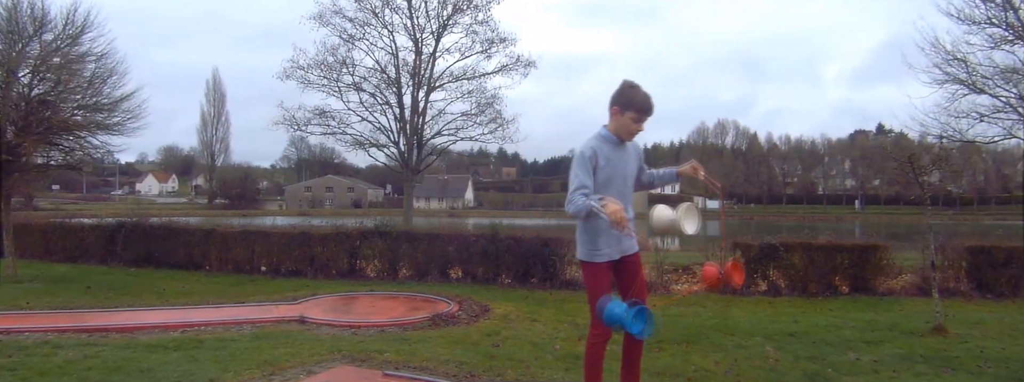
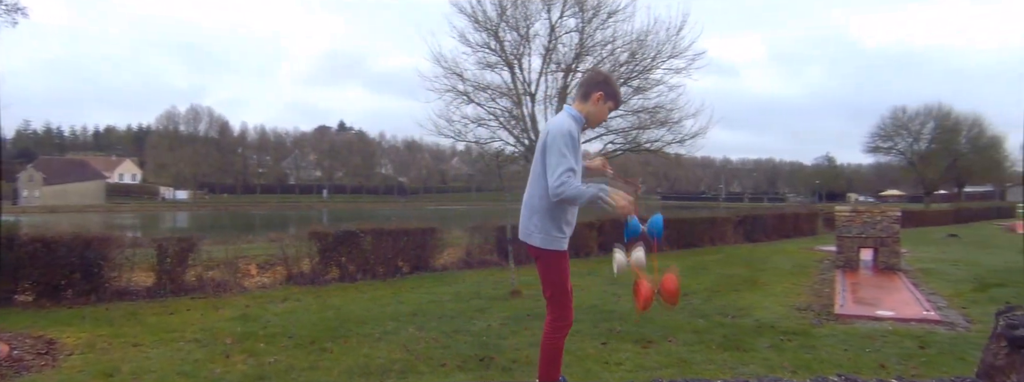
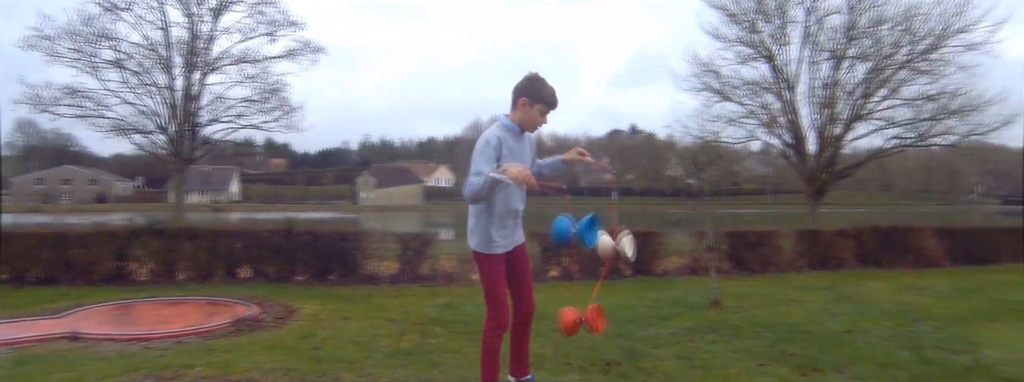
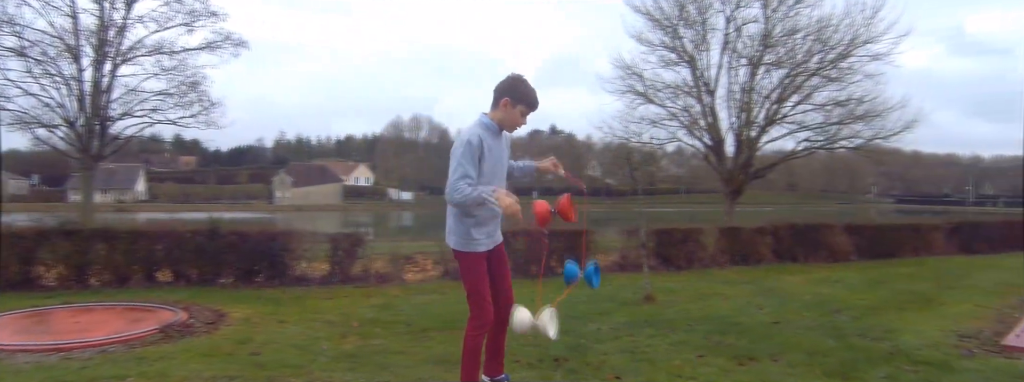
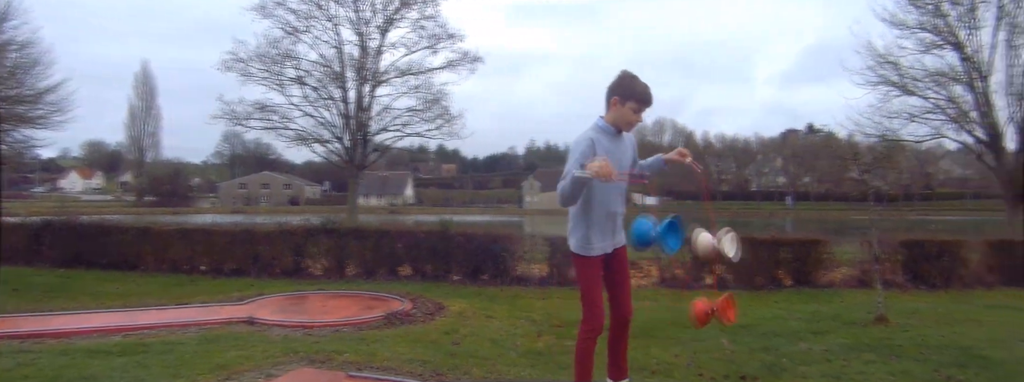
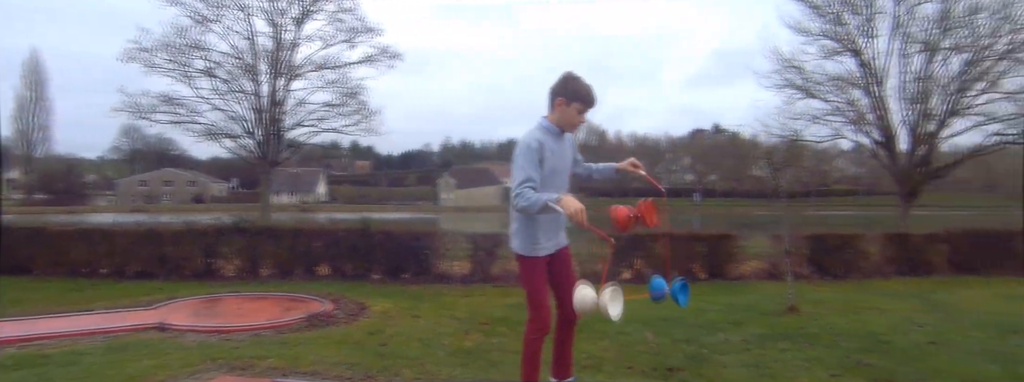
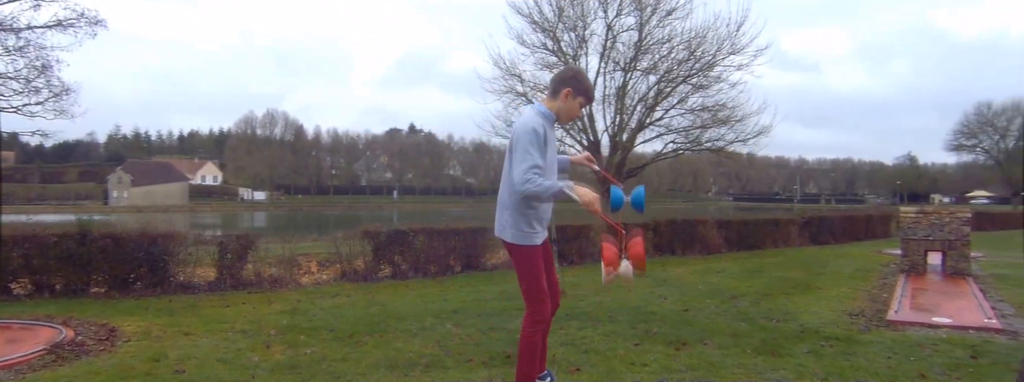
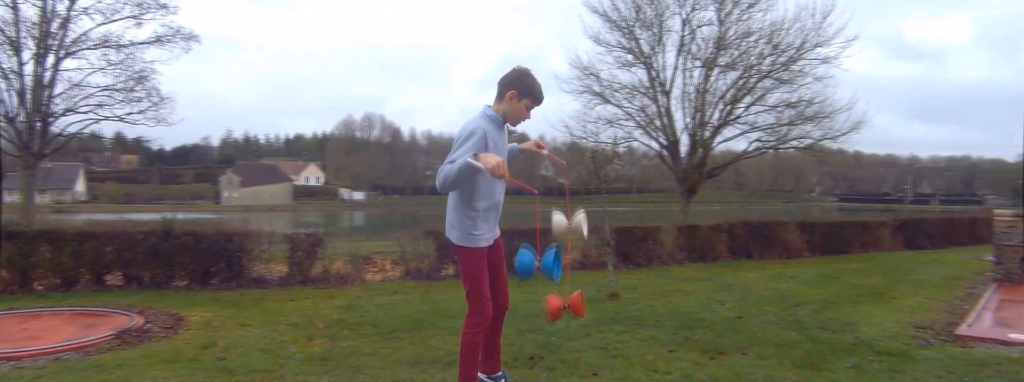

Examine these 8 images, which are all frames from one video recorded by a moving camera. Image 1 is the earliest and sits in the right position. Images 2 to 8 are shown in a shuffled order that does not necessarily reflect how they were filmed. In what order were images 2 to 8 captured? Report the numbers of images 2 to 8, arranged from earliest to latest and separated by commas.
5, 6, 3, 4, 8, 7, 2
